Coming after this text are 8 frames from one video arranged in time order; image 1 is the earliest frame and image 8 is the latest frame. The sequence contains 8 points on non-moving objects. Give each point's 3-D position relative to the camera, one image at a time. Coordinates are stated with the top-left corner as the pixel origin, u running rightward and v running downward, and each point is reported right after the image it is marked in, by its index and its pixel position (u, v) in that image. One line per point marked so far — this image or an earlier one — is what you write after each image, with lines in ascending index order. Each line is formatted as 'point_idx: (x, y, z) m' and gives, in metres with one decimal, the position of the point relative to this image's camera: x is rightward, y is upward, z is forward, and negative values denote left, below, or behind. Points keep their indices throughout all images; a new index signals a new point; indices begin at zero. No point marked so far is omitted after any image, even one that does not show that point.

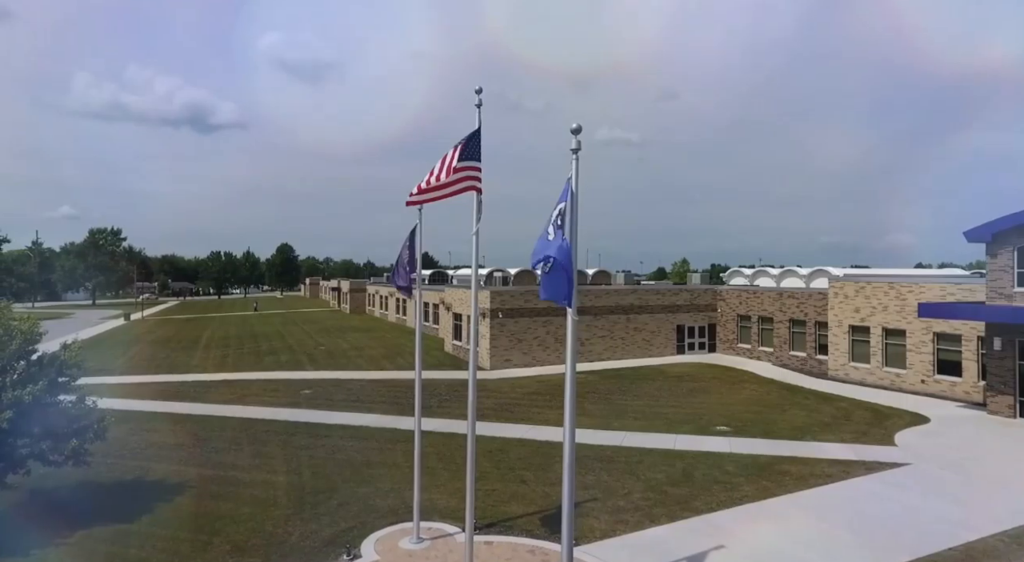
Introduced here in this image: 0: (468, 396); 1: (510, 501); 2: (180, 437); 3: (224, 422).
0: (-1.4, -3.4, +19.7) m
1: (-0.1, -4.5, +13.3) m
2: (-8.2, -3.8, +16.2) m
3: (-7.6, -3.7, +17.3) m
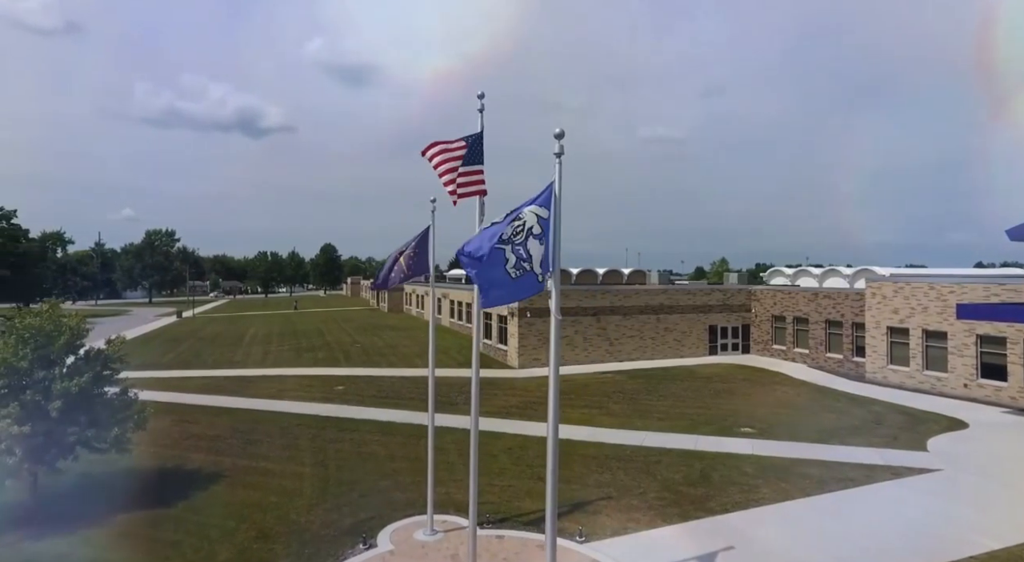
0: (-0.6, -3.4, +20.1) m
1: (+0.2, -4.5, +13.6) m
2: (-7.7, -3.8, +17.1) m
3: (-7.0, -3.7, +18.1) m
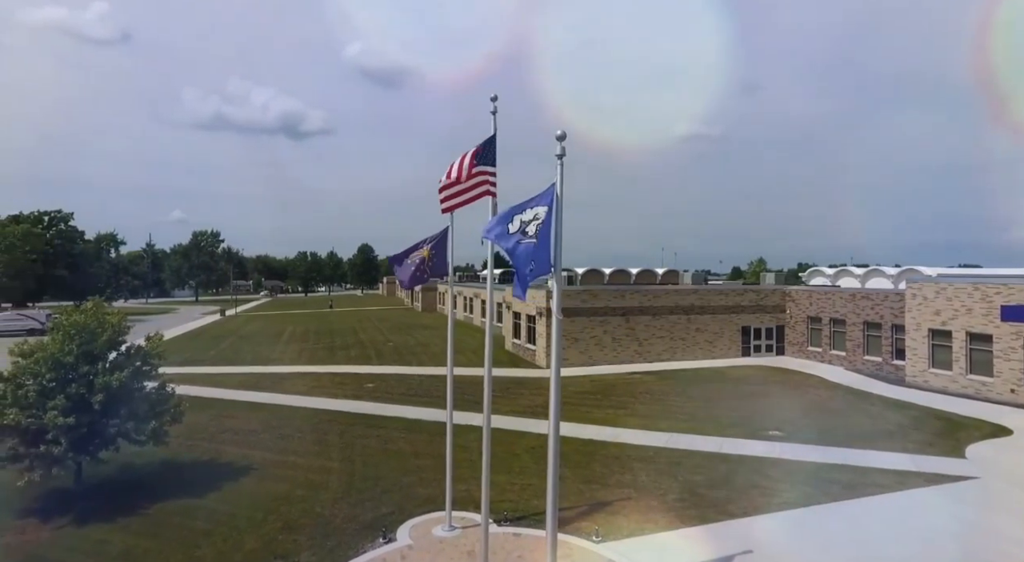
0: (+0.2, -3.4, +20.3) m
1: (+0.6, -4.5, +13.8) m
2: (-7.0, -3.8, +17.7) m
3: (-6.3, -3.7, +18.7) m
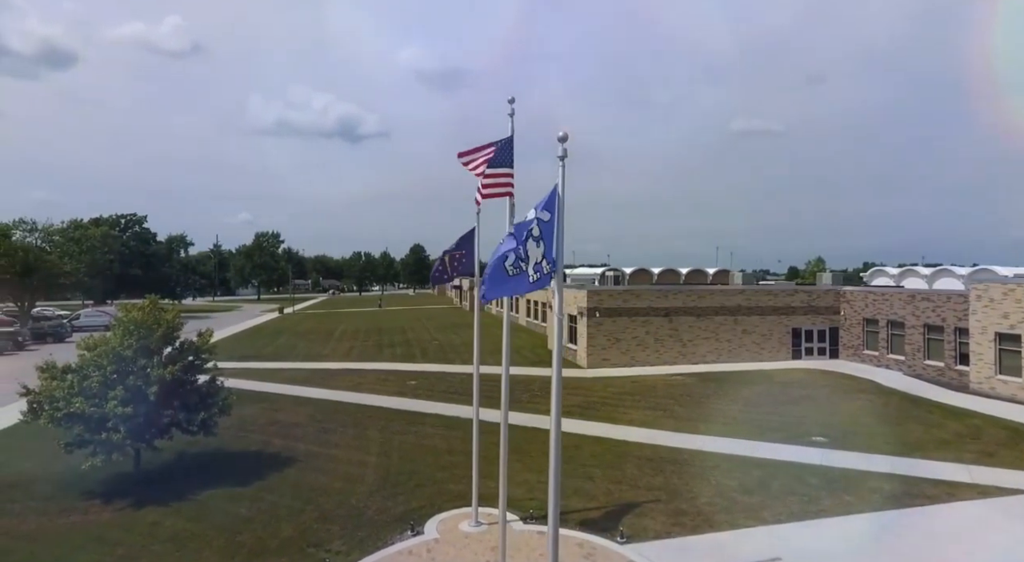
0: (+1.4, -3.4, +20.3) m
1: (+1.3, -4.5, +13.8) m
2: (-6.0, -3.8, +18.5) m
3: (-5.2, -3.7, +19.4) m
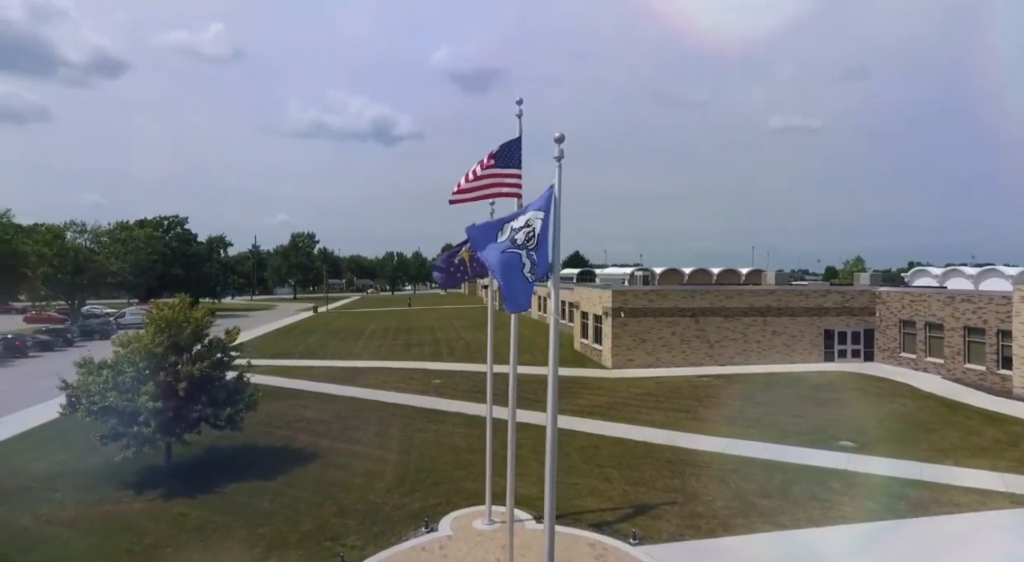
0: (+2.2, -3.4, +20.3) m
1: (+1.6, -4.5, +13.8) m
2: (-5.4, -3.8, +18.9) m
3: (-4.5, -3.7, +19.7) m
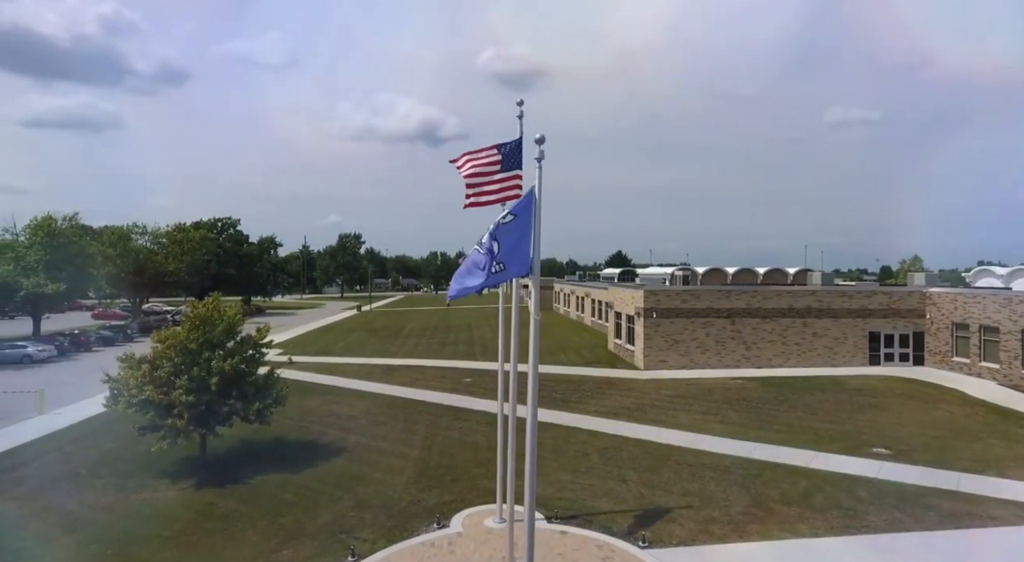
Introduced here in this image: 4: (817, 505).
0: (+3.0, -3.4, +20.1) m
1: (+1.9, -4.5, +13.7) m
2: (-4.6, -3.8, +19.4) m
3: (-3.7, -3.7, +20.2) m
4: (+6.0, -4.4, +12.9) m
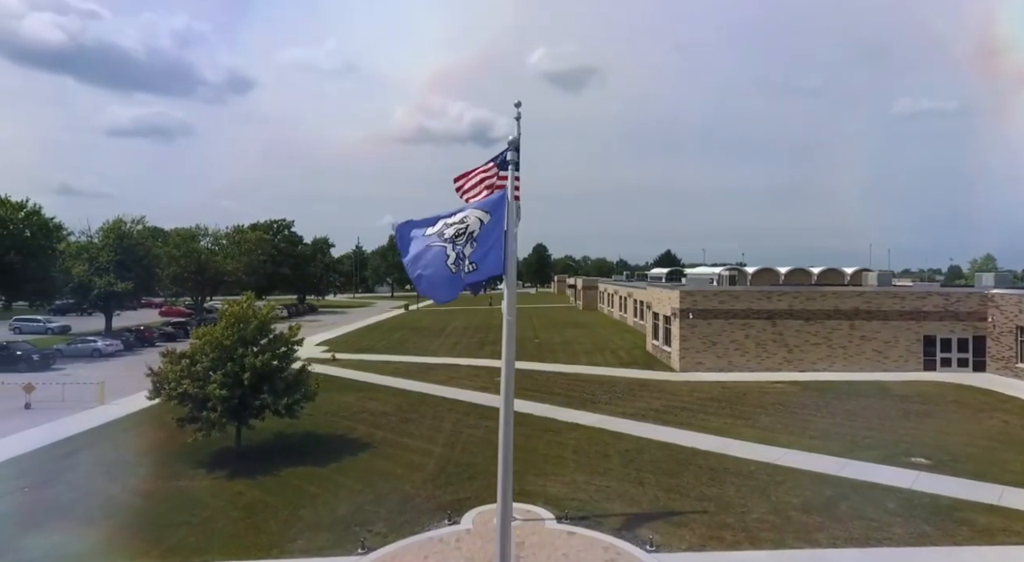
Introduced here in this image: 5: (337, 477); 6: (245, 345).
0: (+3.9, -3.4, +19.8) m
1: (+2.1, -4.5, +13.5) m
2: (-3.8, -3.8, +19.8) m
3: (-2.8, -3.6, +20.5) m
4: (+6.1, -4.4, +12.3) m
5: (-4.1, -4.5, +15.3) m
6: (-6.7, -1.6, +16.5) m
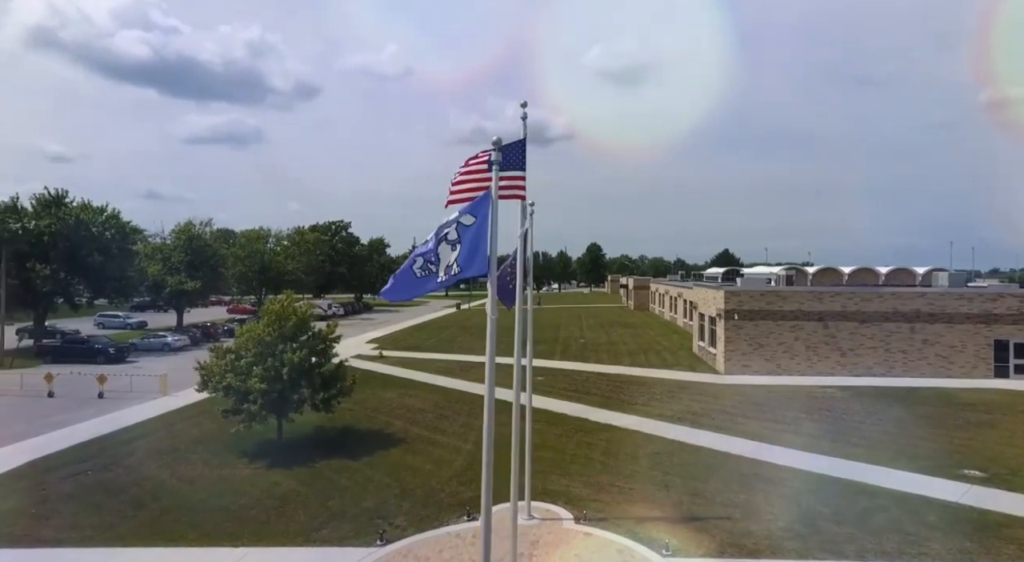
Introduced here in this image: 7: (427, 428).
0: (+5.0, -3.4, +19.3) m
1: (+2.5, -4.5, +13.3) m
2: (-2.6, -3.7, +20.1) m
3: (-1.6, -3.6, +20.7) m
4: (+6.4, -4.4, +11.6) m
5: (-3.4, -4.5, +15.7) m
6: (-5.9, -1.6, +17.1) m
7: (-2.3, -4.0, +18.1) m
